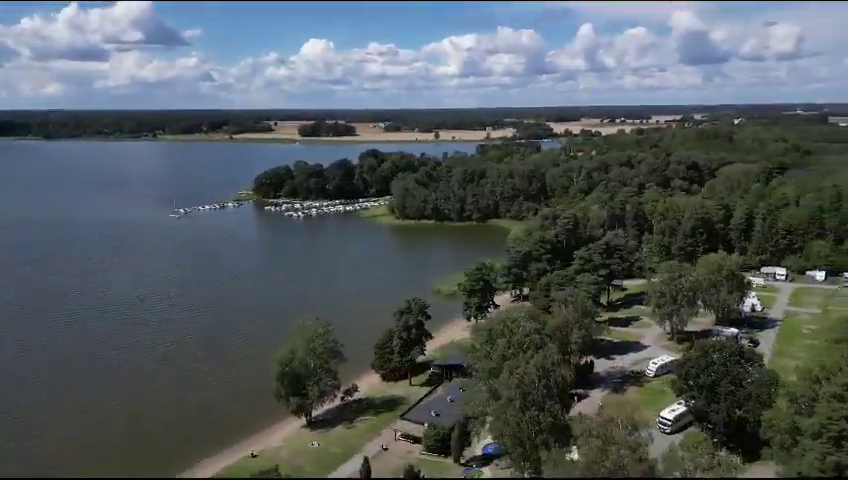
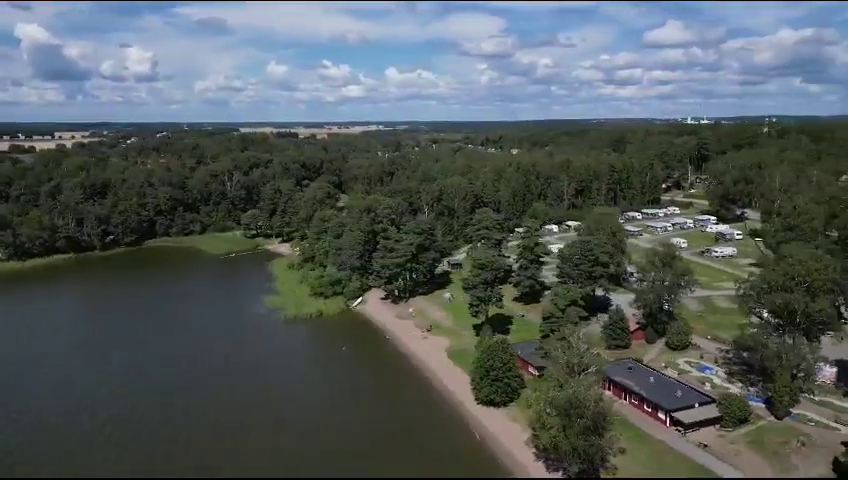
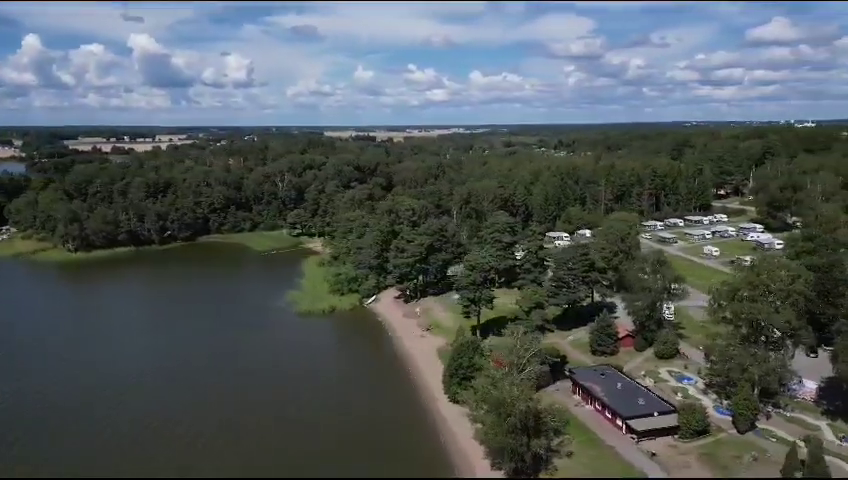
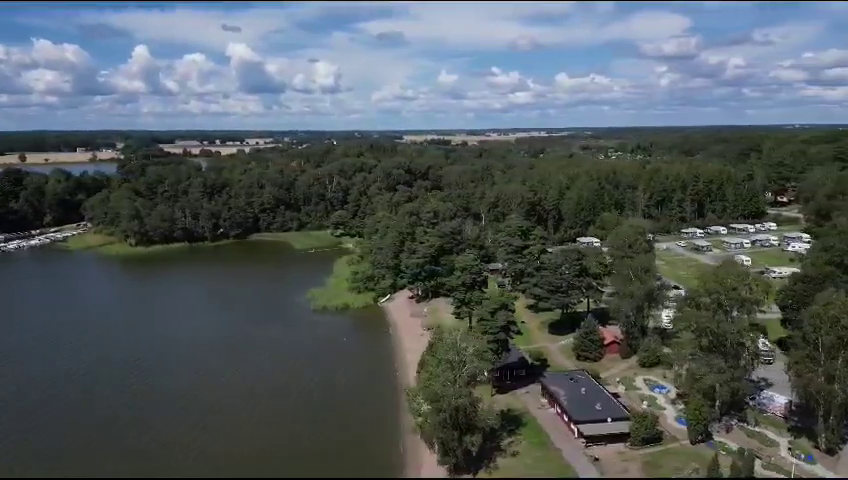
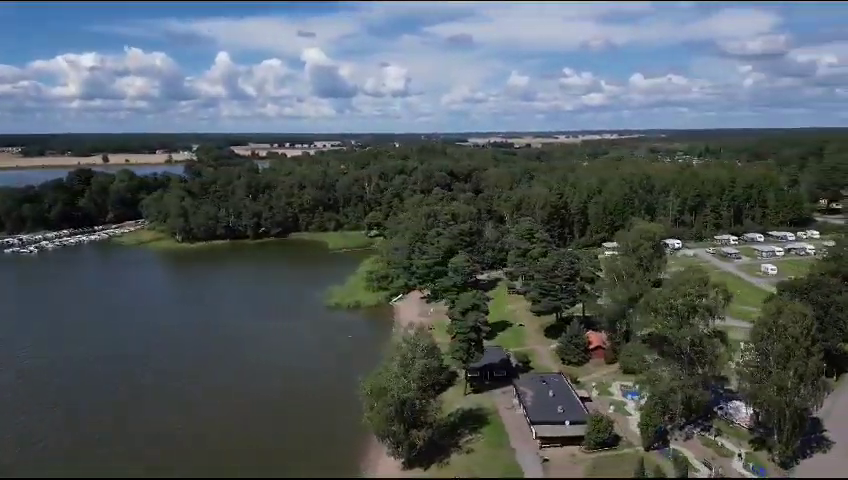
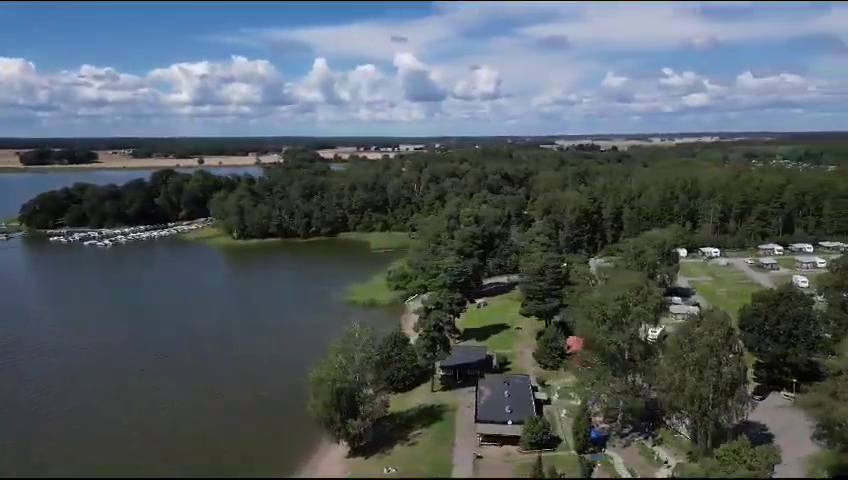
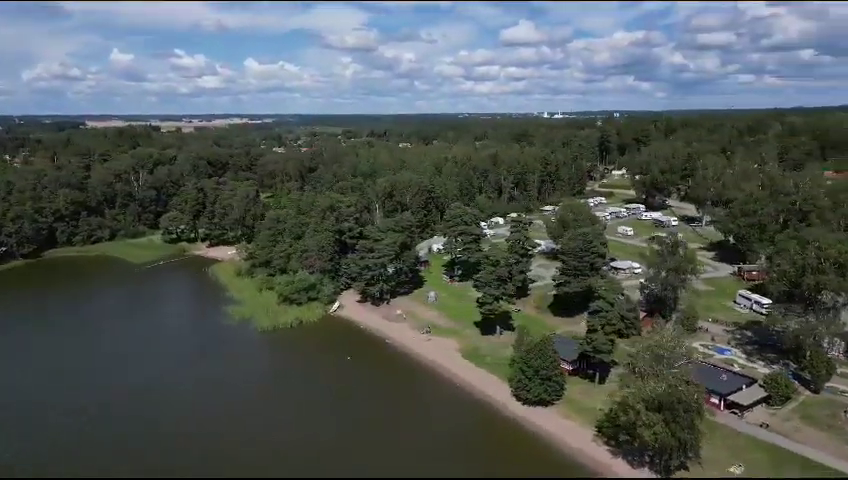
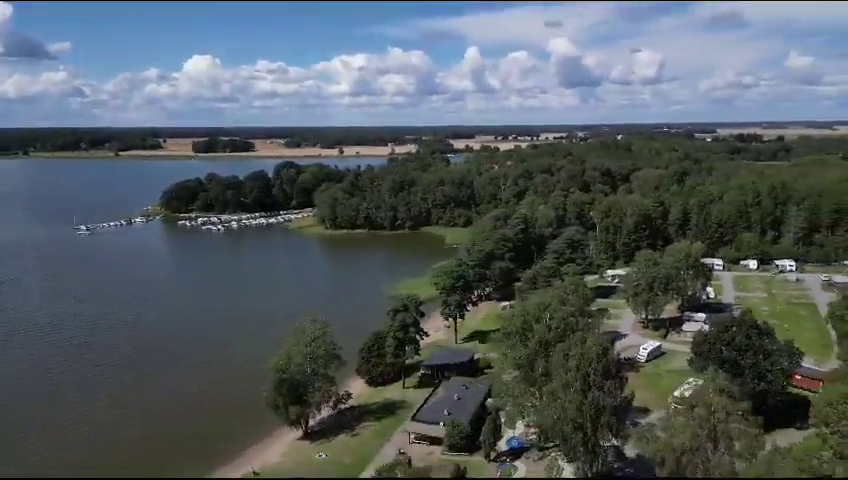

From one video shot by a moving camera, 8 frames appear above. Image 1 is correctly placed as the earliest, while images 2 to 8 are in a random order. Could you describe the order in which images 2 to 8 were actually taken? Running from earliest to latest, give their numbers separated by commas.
8, 6, 5, 4, 3, 2, 7
